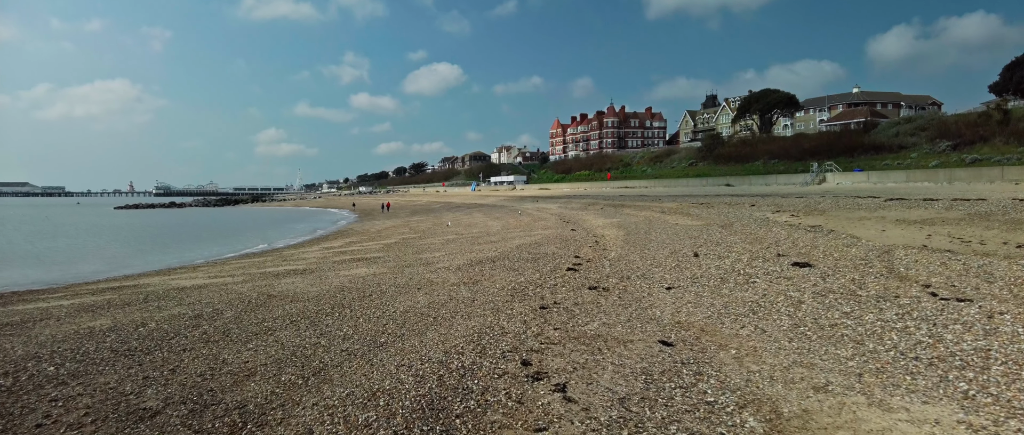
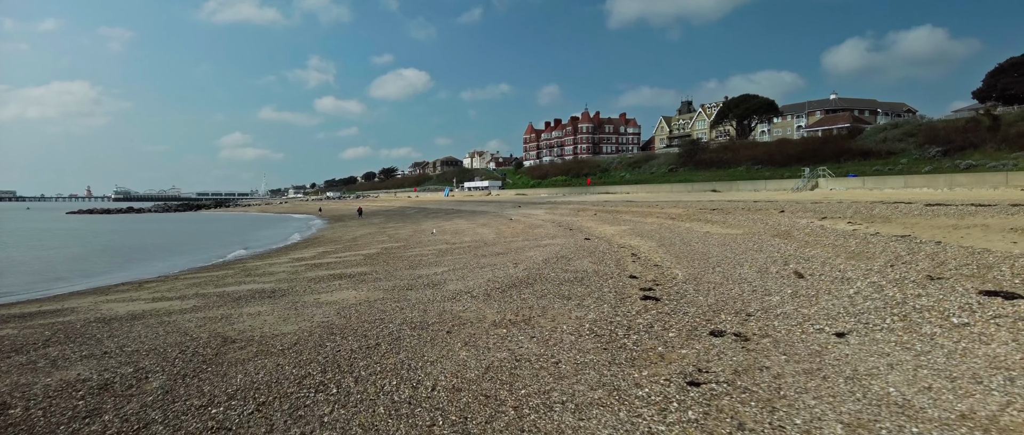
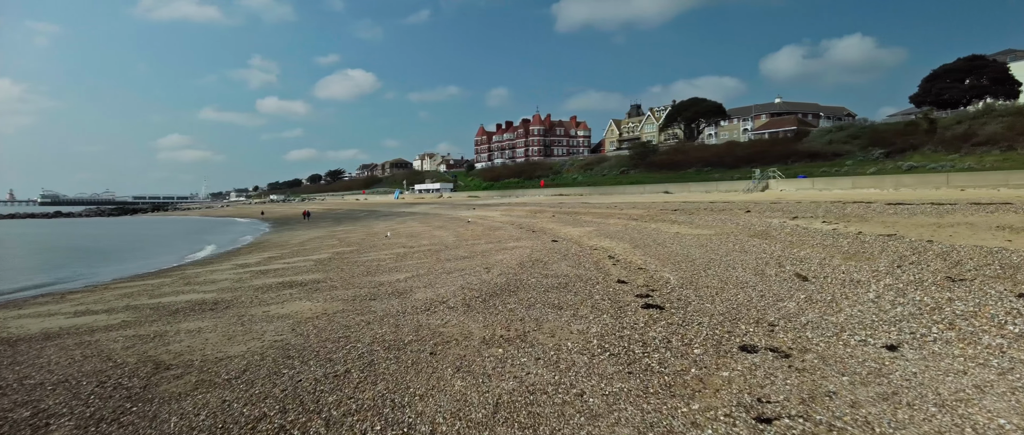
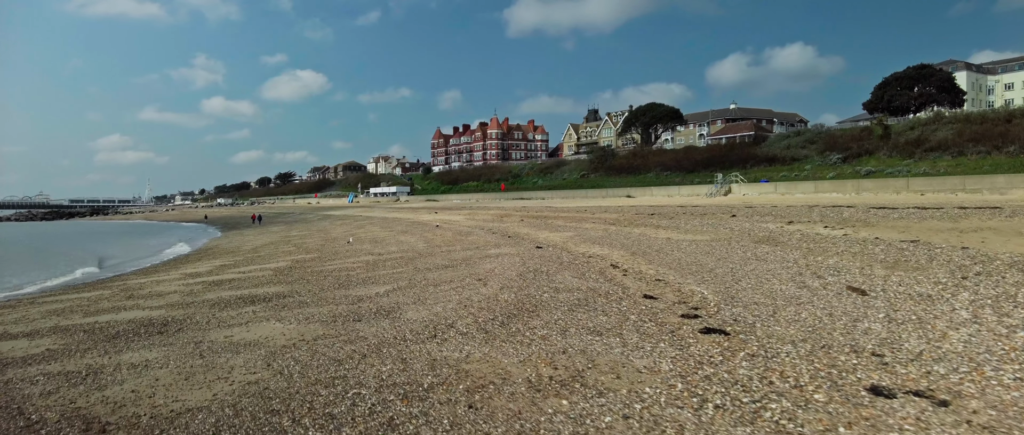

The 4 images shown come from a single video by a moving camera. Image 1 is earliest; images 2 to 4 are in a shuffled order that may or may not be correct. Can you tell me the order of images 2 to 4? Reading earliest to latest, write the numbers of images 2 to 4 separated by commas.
2, 3, 4
